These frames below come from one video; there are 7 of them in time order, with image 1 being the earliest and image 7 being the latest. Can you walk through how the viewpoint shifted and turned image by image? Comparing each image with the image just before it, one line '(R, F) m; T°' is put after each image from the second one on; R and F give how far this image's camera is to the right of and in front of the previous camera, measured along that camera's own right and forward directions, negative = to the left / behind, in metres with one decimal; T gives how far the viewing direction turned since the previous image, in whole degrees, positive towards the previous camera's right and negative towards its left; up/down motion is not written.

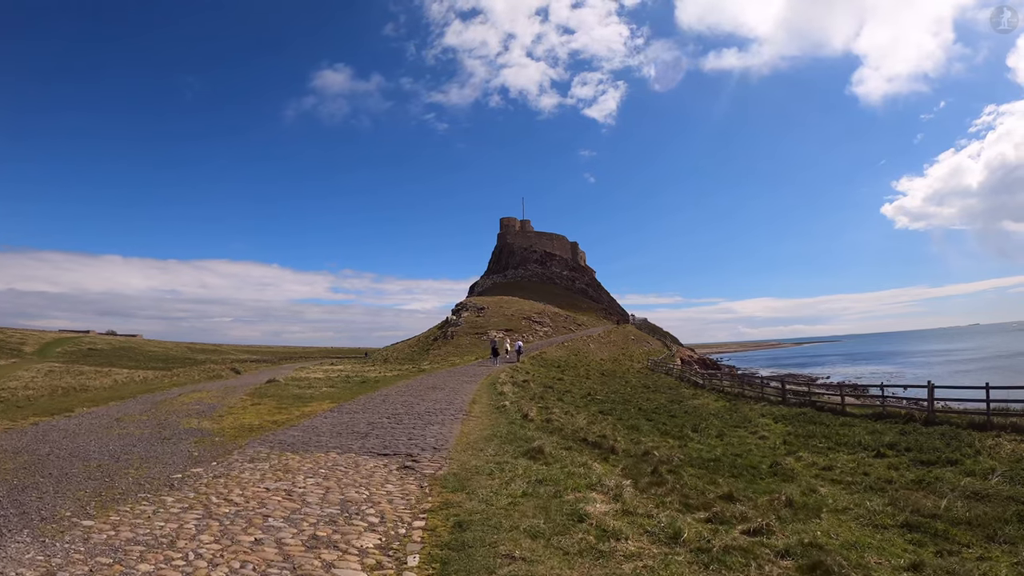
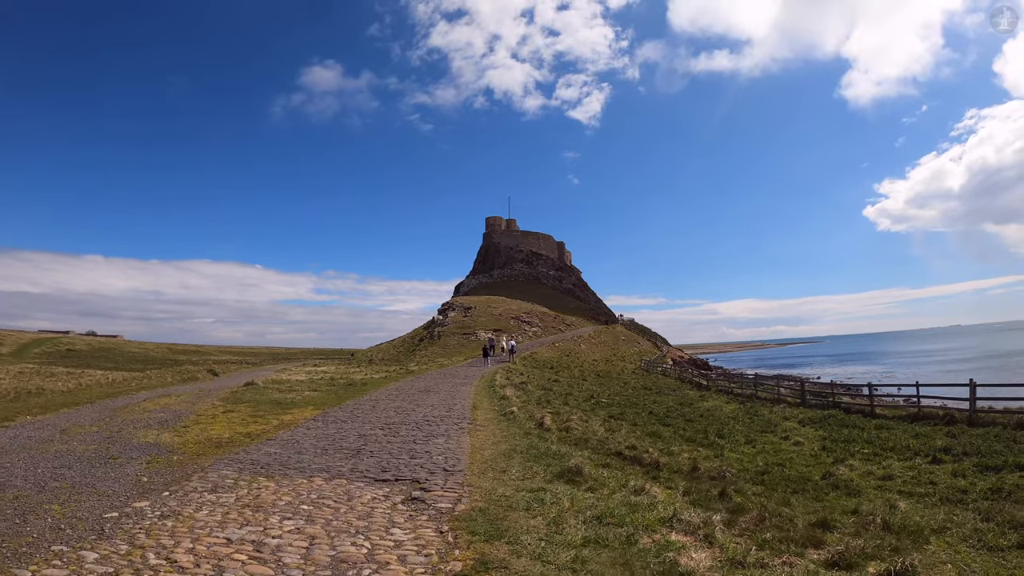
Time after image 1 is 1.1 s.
(-0.9, +2.5) m; +2°
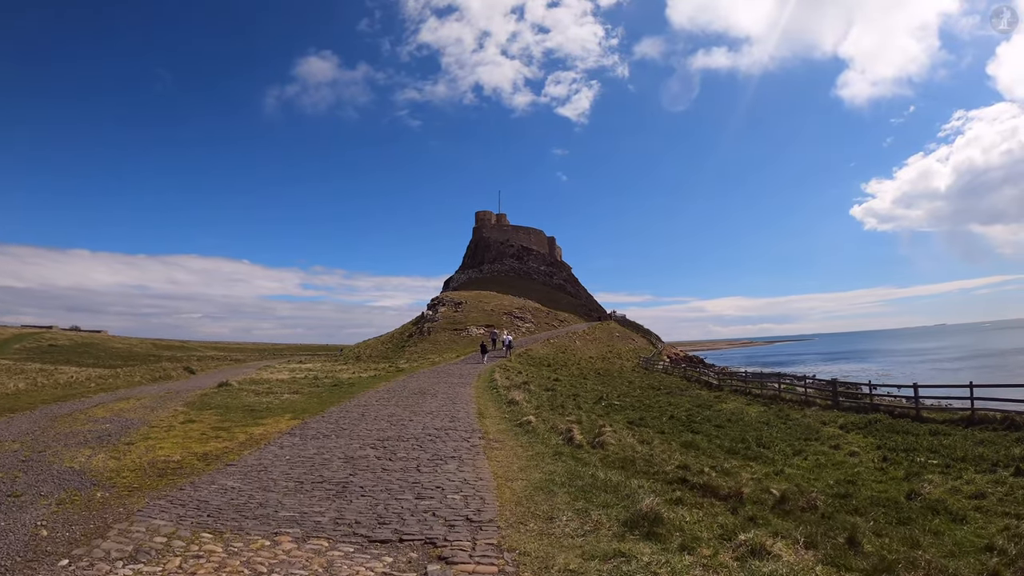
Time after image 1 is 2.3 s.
(-0.9, +3.1) m; +1°
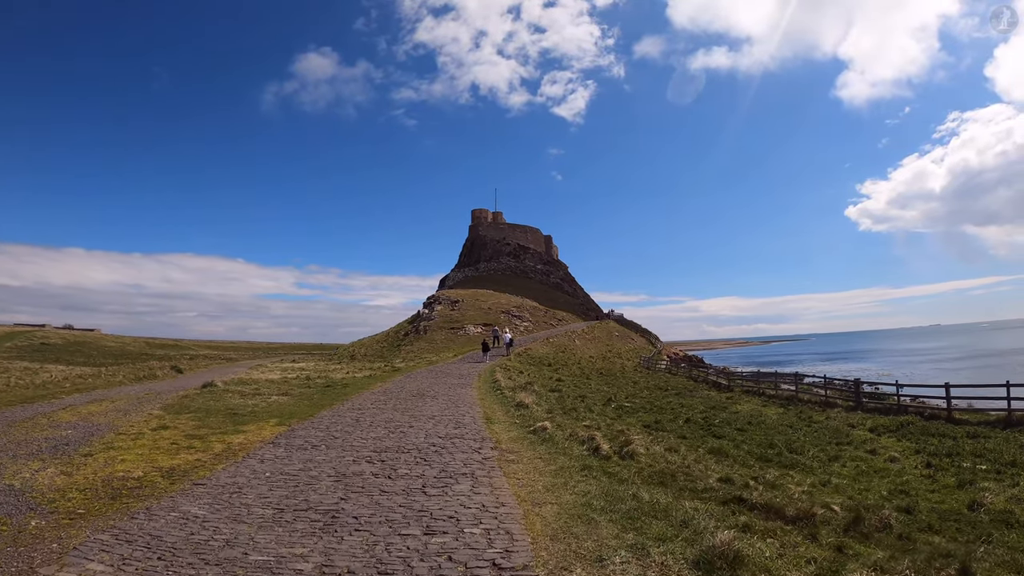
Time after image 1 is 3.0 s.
(-0.5, +1.8) m; +1°
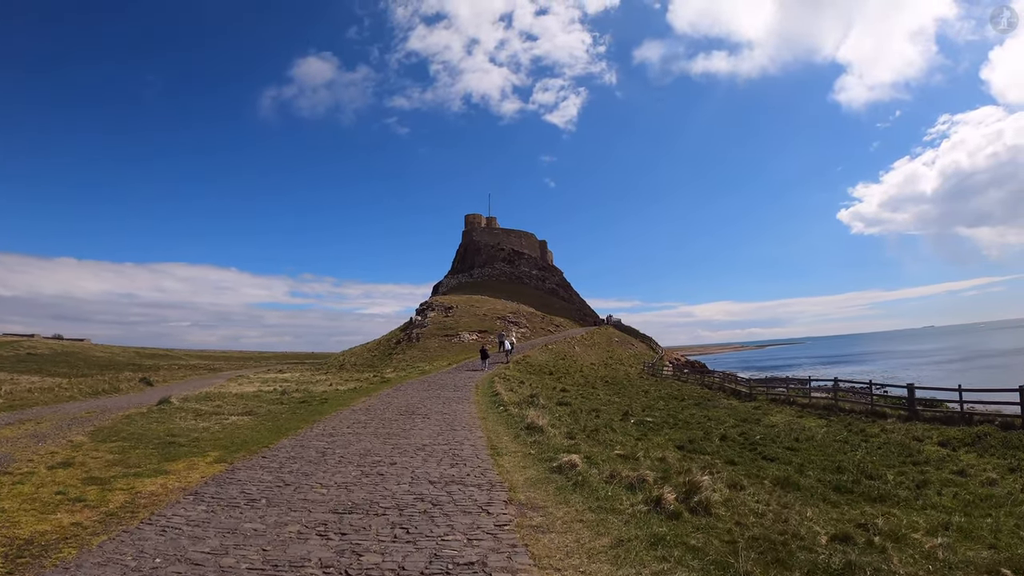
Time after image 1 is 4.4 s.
(-0.5, +3.6) m; +1°
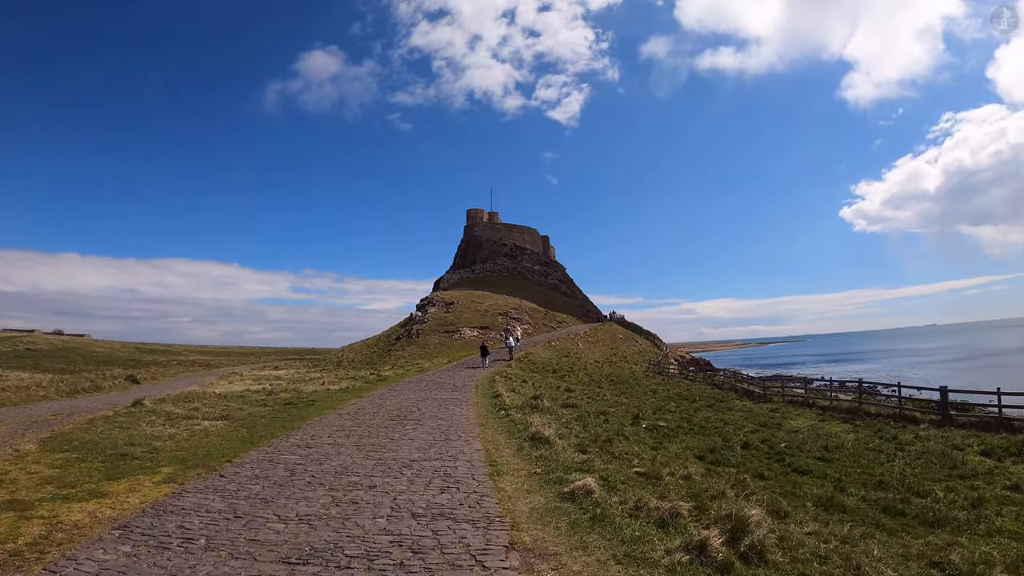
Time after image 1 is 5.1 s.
(0.0, +1.8) m; 0°
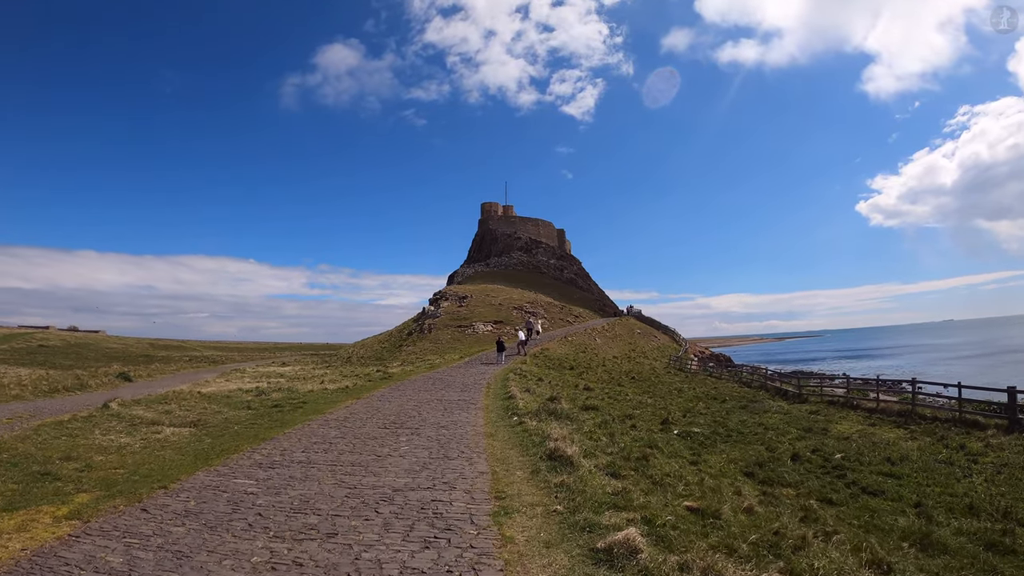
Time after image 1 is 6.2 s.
(0.0, +2.5) m; -2°
